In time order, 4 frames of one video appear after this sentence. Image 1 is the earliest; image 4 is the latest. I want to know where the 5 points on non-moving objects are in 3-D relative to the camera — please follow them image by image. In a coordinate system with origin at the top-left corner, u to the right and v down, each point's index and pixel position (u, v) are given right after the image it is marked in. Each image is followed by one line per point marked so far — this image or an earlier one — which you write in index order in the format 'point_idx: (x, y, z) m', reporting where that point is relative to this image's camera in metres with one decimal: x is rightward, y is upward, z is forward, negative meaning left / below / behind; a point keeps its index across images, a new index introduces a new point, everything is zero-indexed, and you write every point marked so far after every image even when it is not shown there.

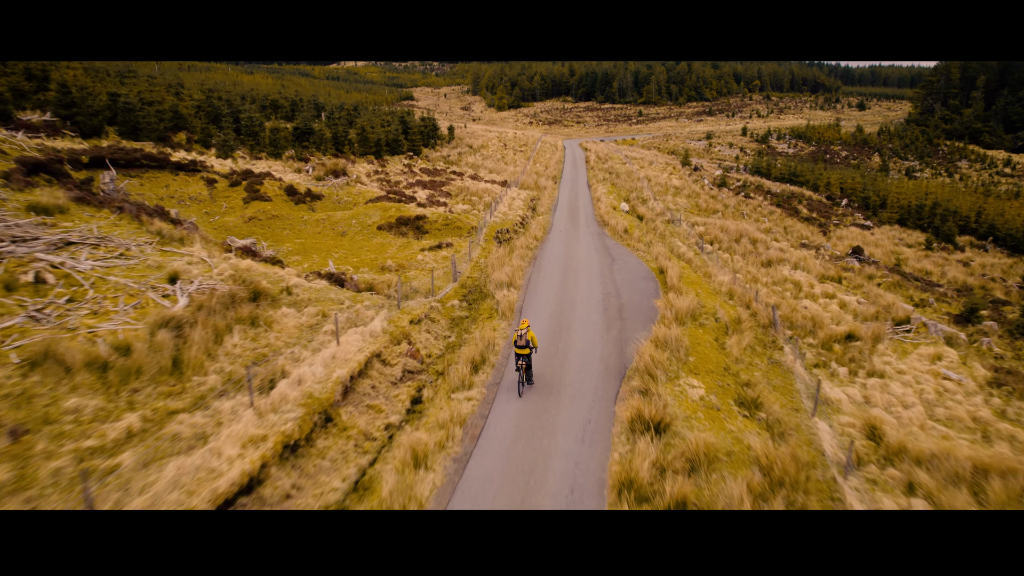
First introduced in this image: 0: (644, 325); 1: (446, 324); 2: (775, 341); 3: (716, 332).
0: (+2.7, -0.8, +13.4) m
1: (-1.4, -0.8, +14.0) m
2: (+5.8, -1.1, +14.6) m
3: (+4.1, -0.9, +13.5) m
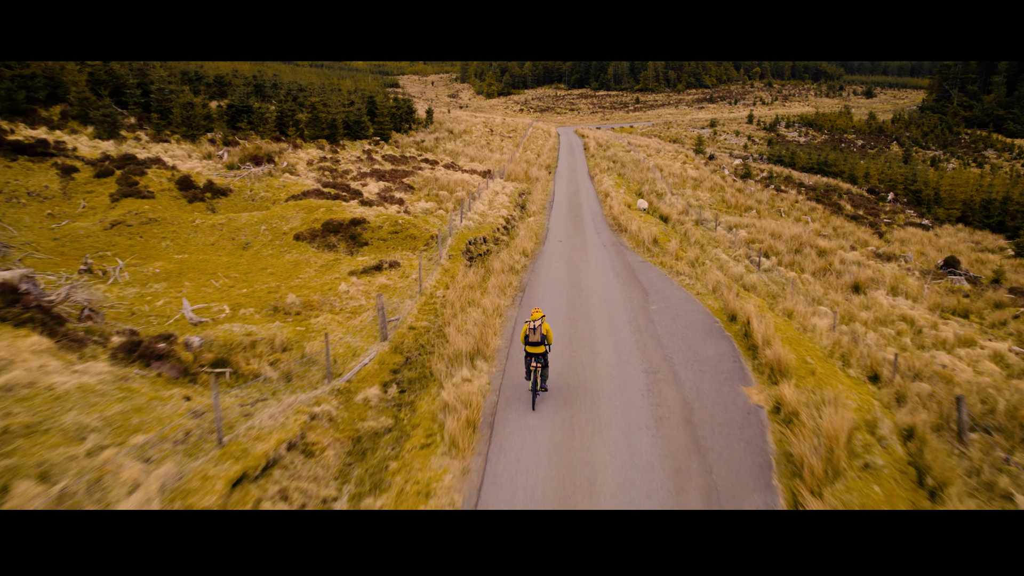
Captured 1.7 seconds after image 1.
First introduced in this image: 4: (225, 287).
0: (+2.3, -1.8, +6.2) m
1: (-1.8, -1.8, +6.7) m
2: (+5.3, -2.1, +7.4) m
3: (+3.7, -1.9, +6.3) m
4: (-5.9, 0.0, +13.7) m
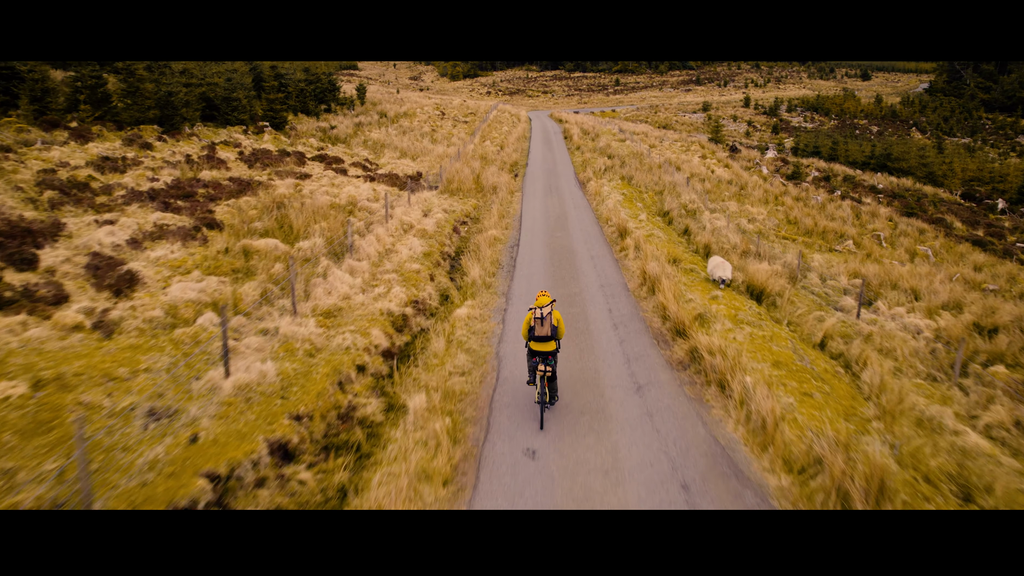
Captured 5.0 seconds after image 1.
0: (+1.6, -4.6, -5.9) m
1: (-2.5, -4.6, -5.6) m
2: (+4.7, -4.9, -4.6) m
3: (+3.1, -4.6, -5.8) m
4: (-6.9, -2.7, +1.2) m
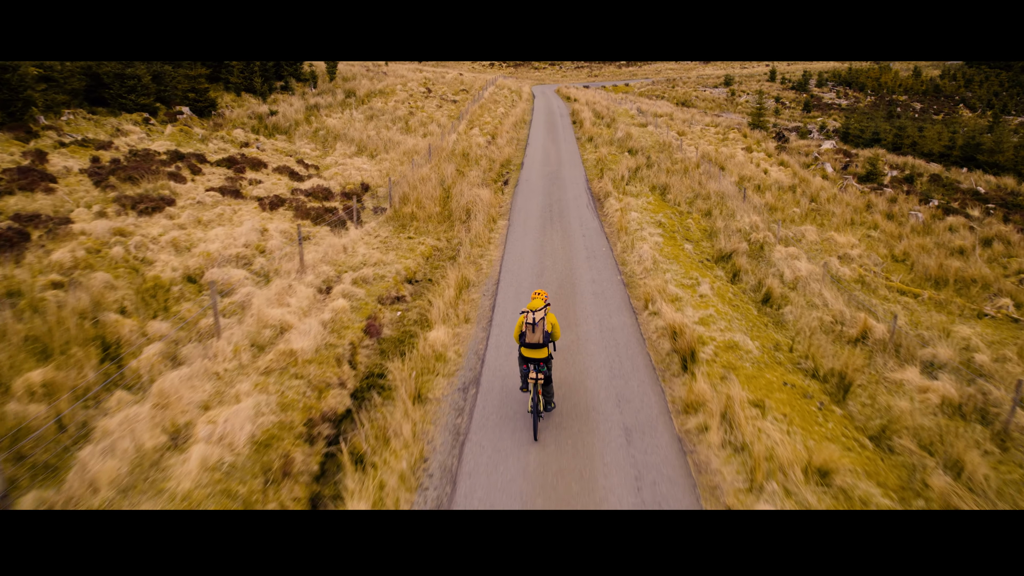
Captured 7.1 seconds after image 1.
0: (+1.0, -7.1, -12.1) m
1: (-3.1, -7.1, -11.7) m
2: (+4.0, -7.3, -10.8) m
3: (+2.4, -7.2, -12.0) m
4: (-7.5, -4.9, -5.0) m
